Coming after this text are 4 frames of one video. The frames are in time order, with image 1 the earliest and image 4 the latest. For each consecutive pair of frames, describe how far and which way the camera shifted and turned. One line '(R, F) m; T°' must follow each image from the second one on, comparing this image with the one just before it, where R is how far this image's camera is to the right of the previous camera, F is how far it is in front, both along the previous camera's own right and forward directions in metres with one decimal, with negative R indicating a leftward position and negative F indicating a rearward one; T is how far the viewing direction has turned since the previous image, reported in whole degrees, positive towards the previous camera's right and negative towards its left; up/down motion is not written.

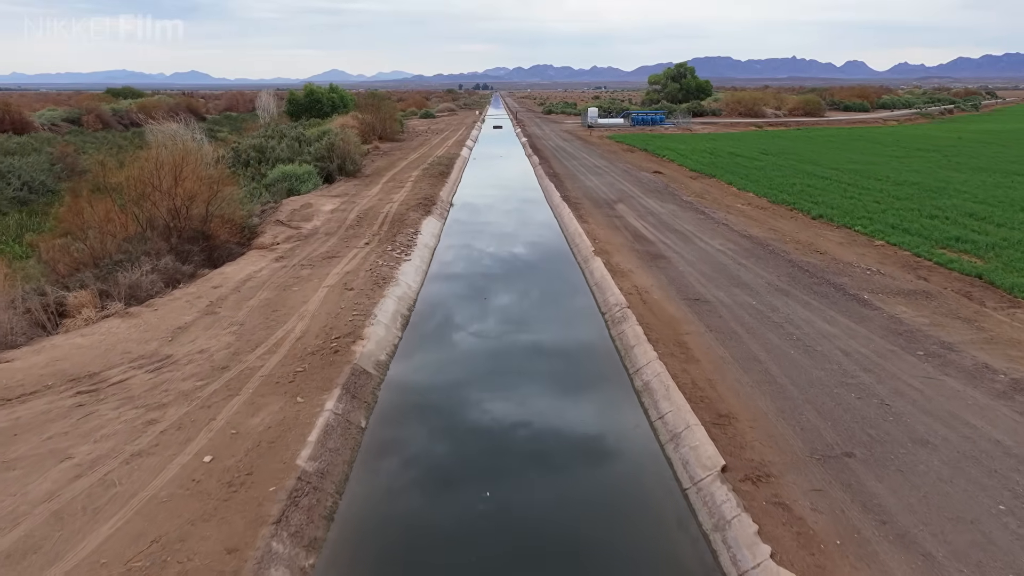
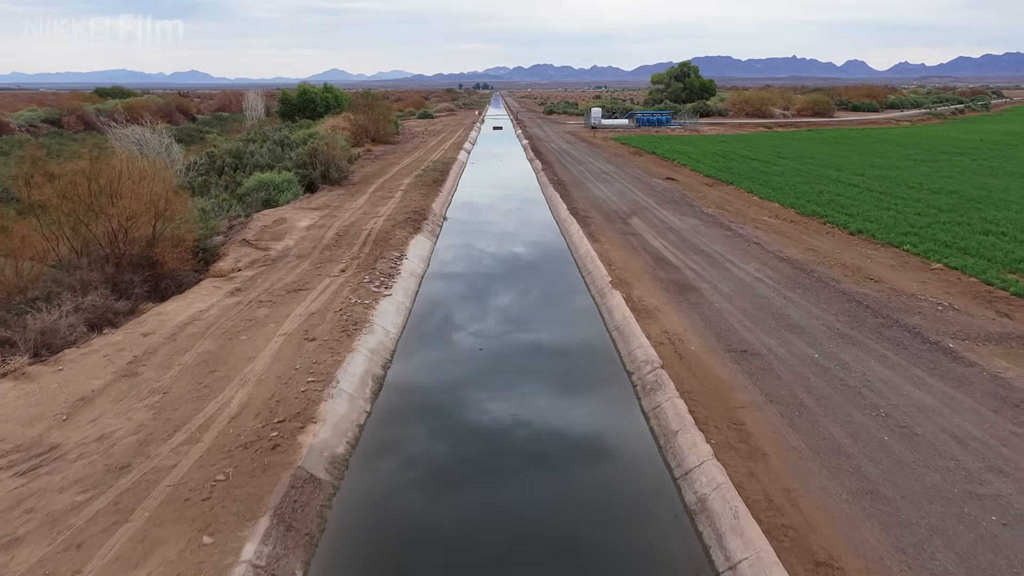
(0.0, +2.2) m; 0°
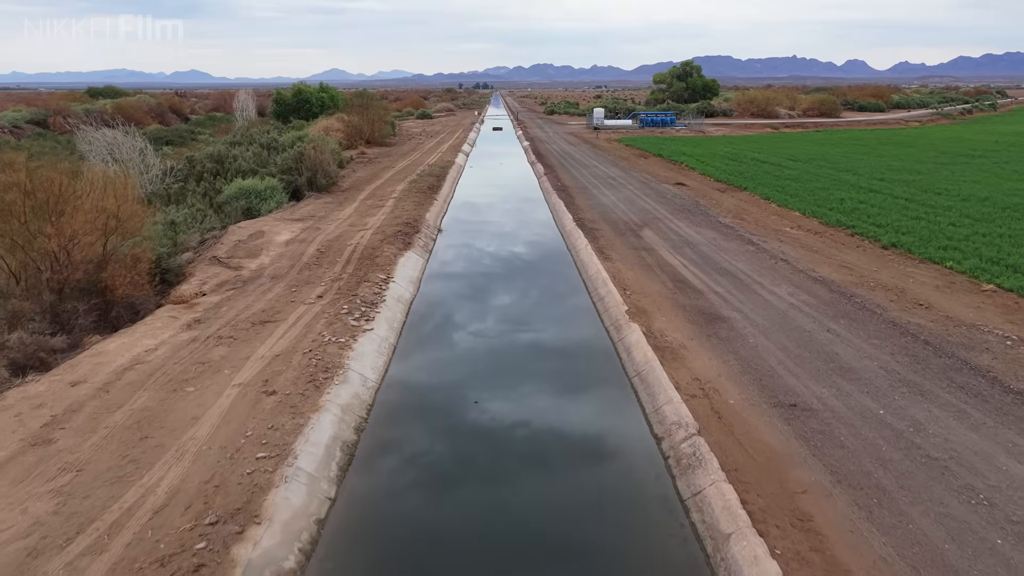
(0.0, +1.5) m; 0°
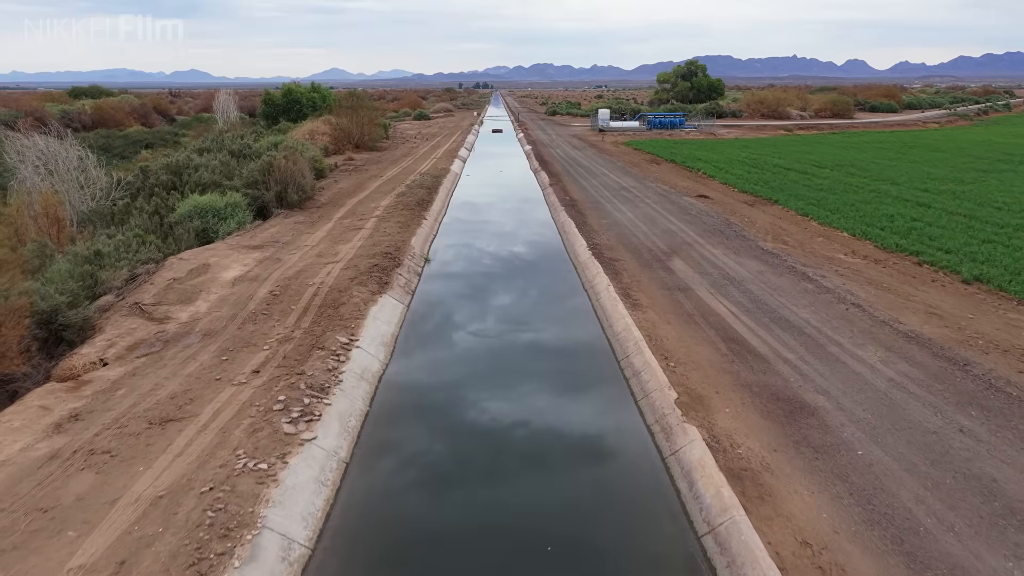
(-0.1, +2.8) m; 0°
